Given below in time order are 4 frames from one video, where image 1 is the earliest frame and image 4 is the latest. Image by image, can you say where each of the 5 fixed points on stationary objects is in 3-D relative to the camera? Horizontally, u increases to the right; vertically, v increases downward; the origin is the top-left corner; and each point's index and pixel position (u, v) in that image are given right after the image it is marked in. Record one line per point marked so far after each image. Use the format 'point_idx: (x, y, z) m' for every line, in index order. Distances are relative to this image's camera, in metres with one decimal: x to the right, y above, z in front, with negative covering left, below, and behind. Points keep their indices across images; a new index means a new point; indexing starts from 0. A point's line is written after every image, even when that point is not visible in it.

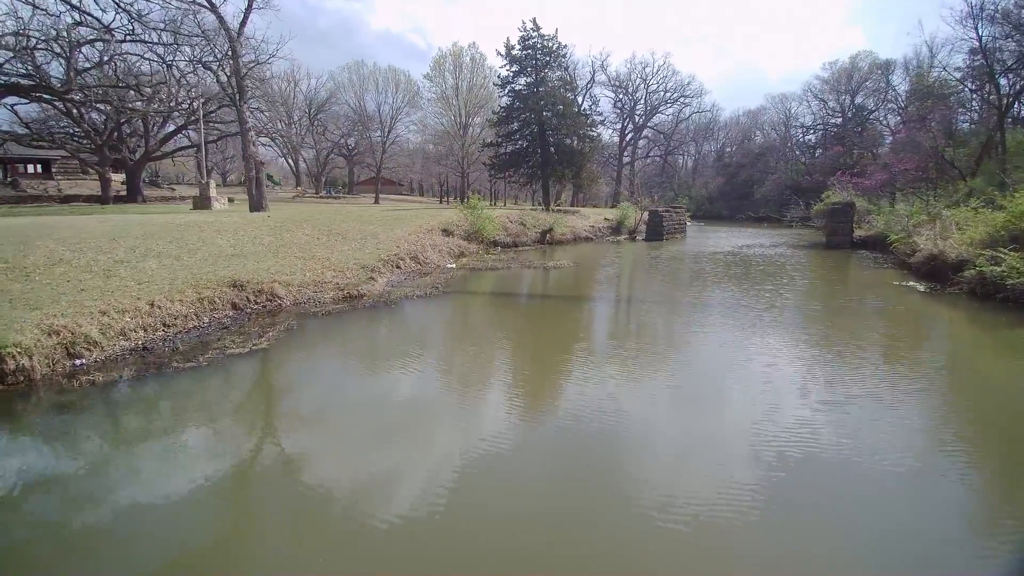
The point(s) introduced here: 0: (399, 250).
0: (-3.1, +0.8, +14.1) m
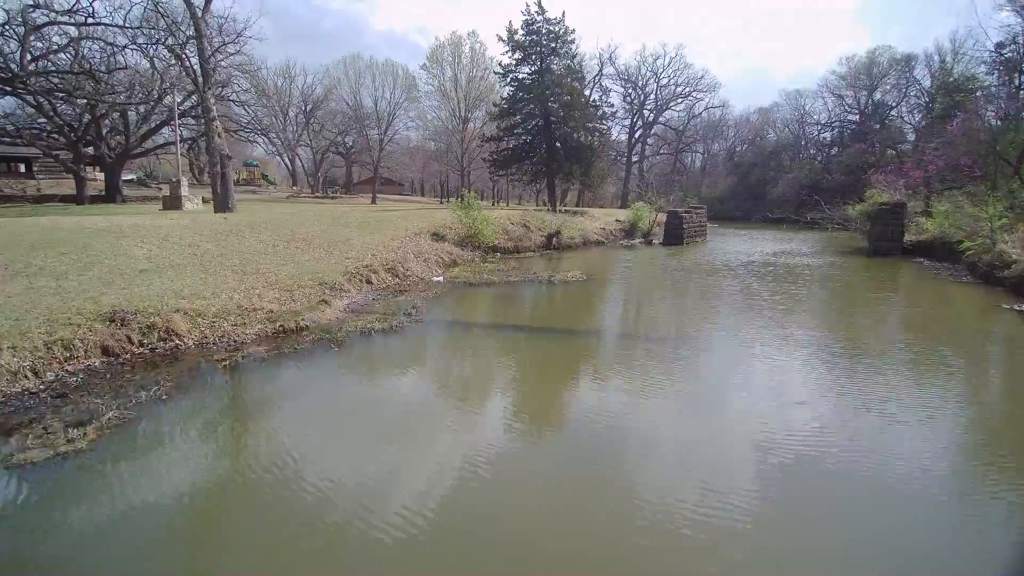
0: (-3.1, +0.5, +12.3) m
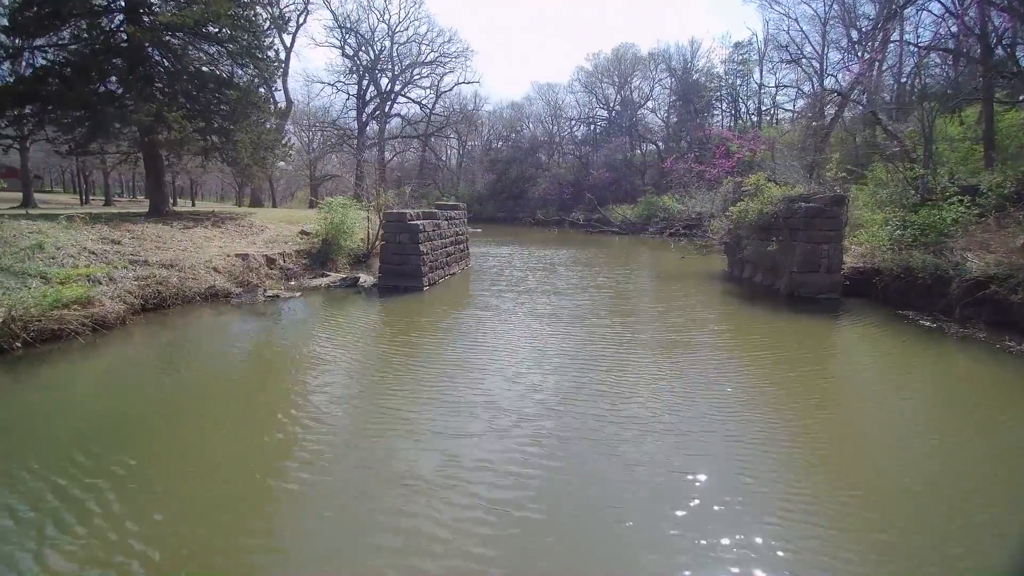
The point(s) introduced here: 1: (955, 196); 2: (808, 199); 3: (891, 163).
0: (-3.3, +0.2, +10.2) m
1: (+7.3, +1.5, +9.4) m
2: (+4.8, +1.4, +9.2) m
3: (+8.9, +2.9, +13.5) m
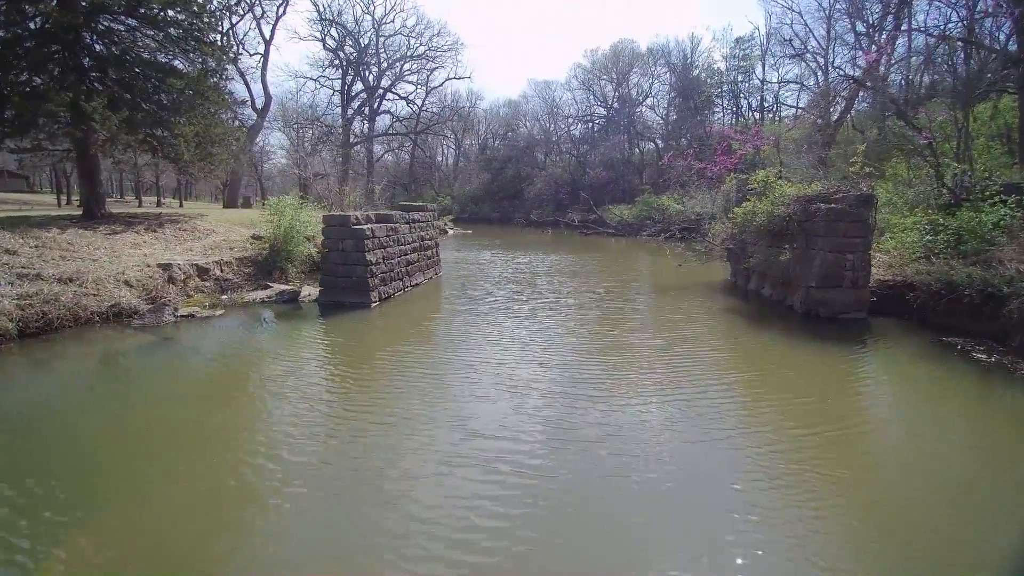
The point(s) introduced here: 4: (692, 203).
0: (-3.8, 0.0, +8.9) m
1: (+6.9, +1.3, +8.1) m
2: (+4.3, +1.2, +7.9) m
3: (+8.5, +2.7, +12.2) m
4: (+5.9, +2.8, +18.7) m
